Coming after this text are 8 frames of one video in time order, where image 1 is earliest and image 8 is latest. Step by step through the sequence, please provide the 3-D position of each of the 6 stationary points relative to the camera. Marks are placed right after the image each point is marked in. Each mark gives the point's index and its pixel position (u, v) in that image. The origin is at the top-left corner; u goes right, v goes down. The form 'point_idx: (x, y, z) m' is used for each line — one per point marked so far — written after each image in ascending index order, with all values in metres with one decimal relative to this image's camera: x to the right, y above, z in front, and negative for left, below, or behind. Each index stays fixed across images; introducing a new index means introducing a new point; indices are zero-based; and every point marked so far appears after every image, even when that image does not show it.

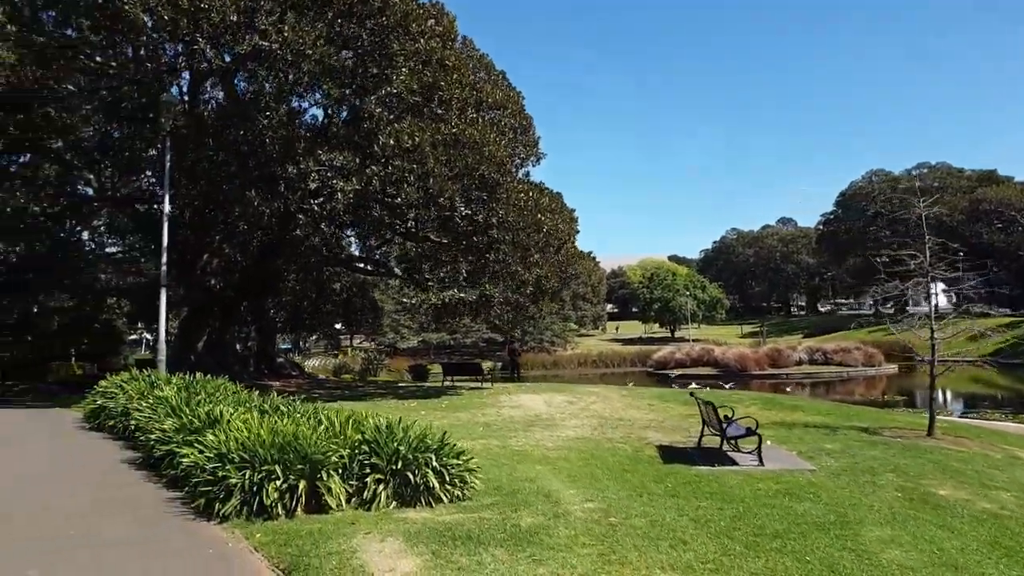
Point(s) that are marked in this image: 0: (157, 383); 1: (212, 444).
0: (-6.5, -1.7, +14.9) m
1: (-3.1, -1.6, +8.5) m
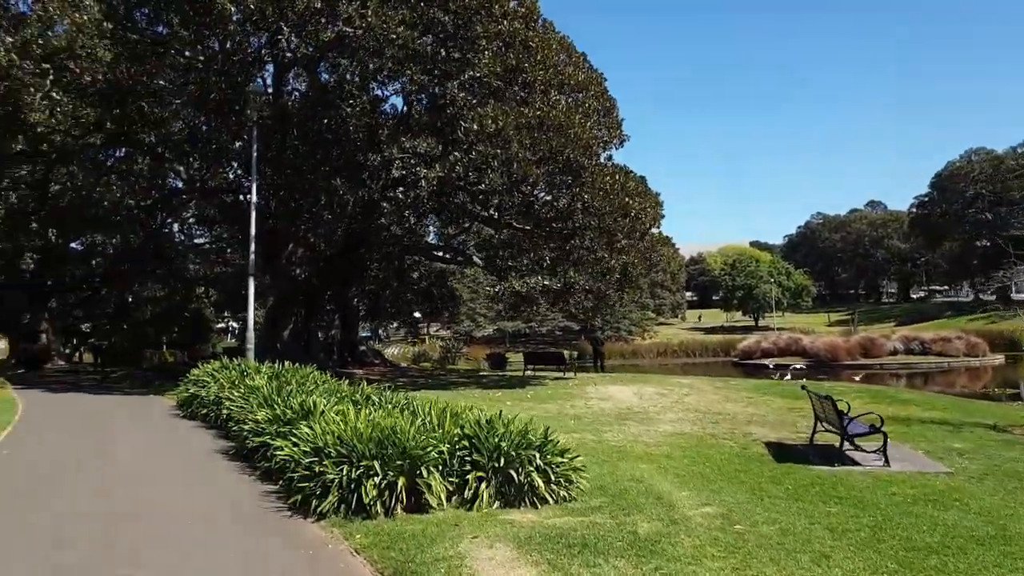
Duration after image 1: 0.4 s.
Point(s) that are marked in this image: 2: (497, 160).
0: (-4.9, -1.5, +14.9) m
1: (-2.1, -1.5, +8.2) m
2: (-0.3, +3.1, +19.7) m
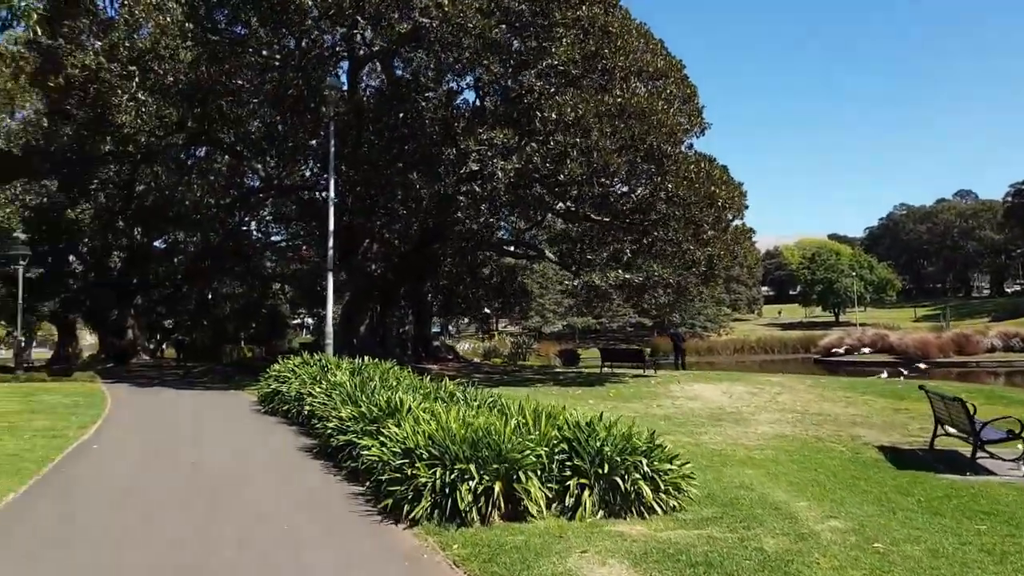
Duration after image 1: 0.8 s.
0: (-3.3, -1.4, +14.7) m
1: (-1.1, -1.4, +7.8) m
2: (+1.6, +3.3, +19.1) m
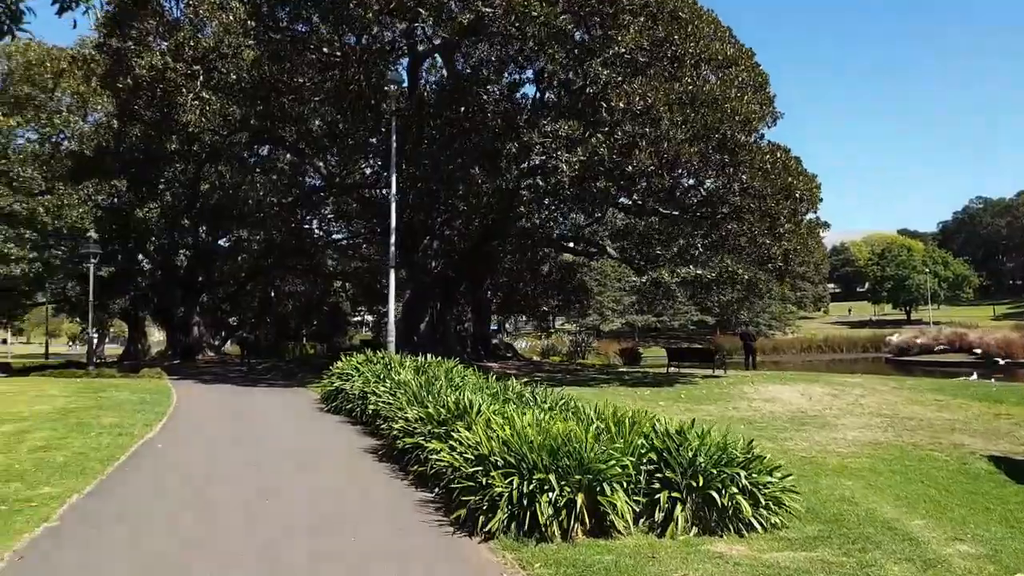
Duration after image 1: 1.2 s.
0: (-2.1, -1.4, +14.4) m
1: (-0.4, -1.4, +7.3) m
2: (+3.0, +3.4, +18.4) m
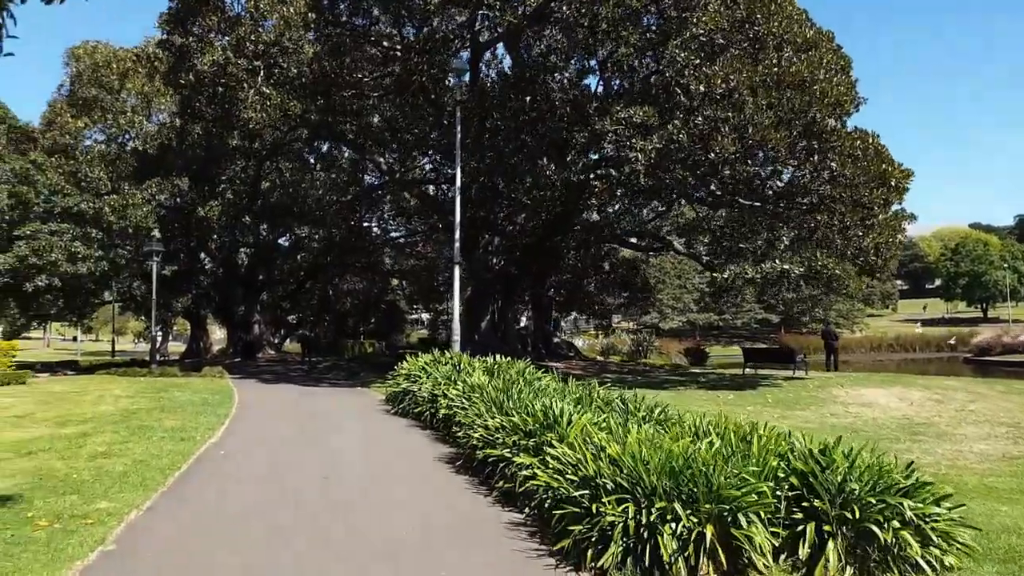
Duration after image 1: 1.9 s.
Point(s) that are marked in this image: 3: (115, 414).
0: (-0.8, -1.3, +13.6) m
1: (+0.4, -1.4, +6.4) m
2: (+4.6, +3.4, +17.2) m
3: (-6.6, -2.1, +13.4) m
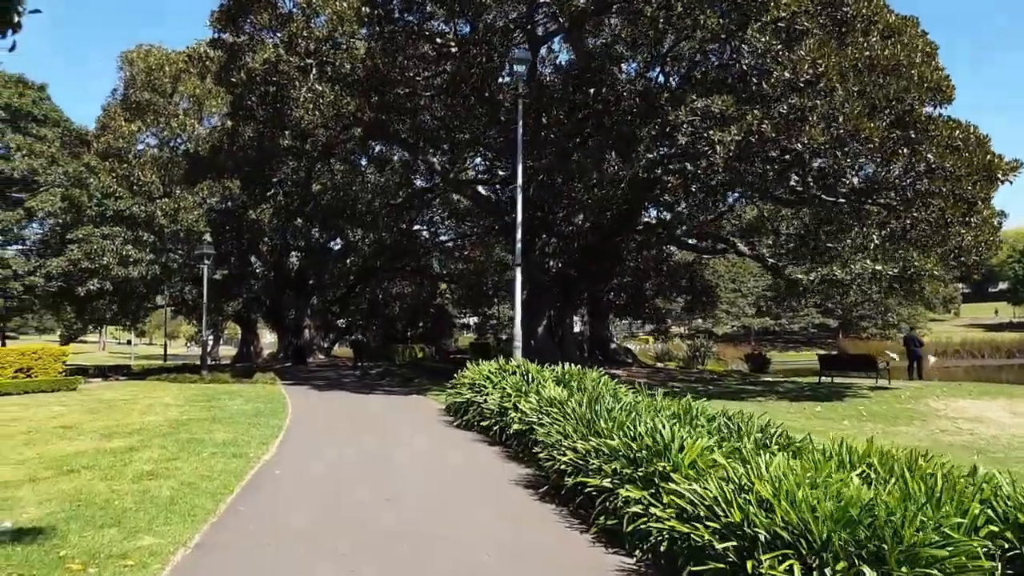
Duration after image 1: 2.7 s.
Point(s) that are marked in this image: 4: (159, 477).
0: (+0.3, -1.4, +12.5) m
1: (+1.2, -1.4, +5.3) m
2: (+5.9, +3.4, +15.9) m
3: (-5.4, -2.1, +12.6) m
4: (-3.6, -1.9, +8.3) m
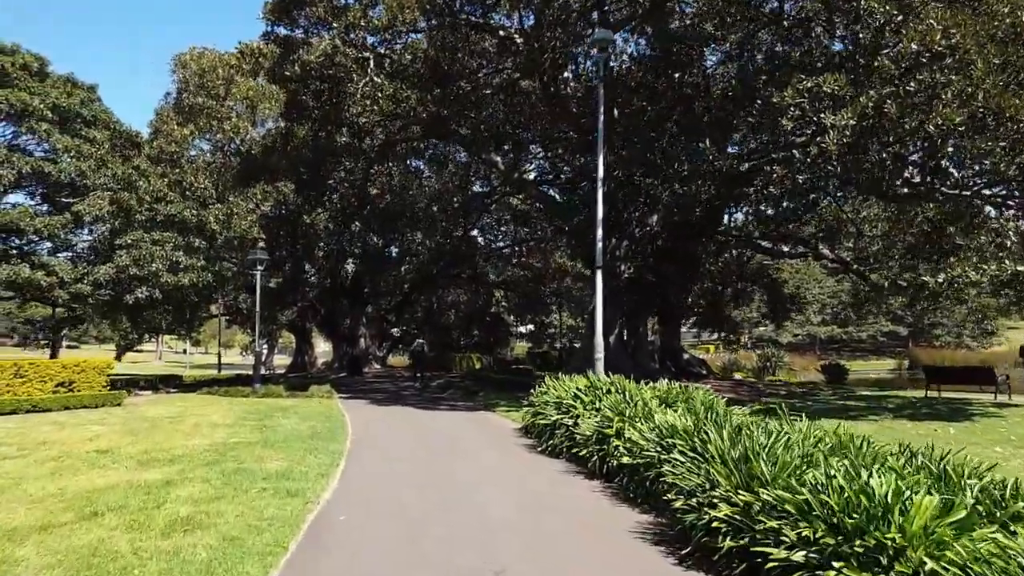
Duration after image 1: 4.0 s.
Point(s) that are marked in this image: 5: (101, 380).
0: (+1.6, -1.4, +10.6) m
1: (+2.0, -1.3, +3.4) m
2: (+7.3, +3.3, +13.7) m
3: (-4.1, -2.2, +11.1) m
4: (-2.6, -2.0, +6.6) m
5: (-9.1, -2.0, +17.9) m
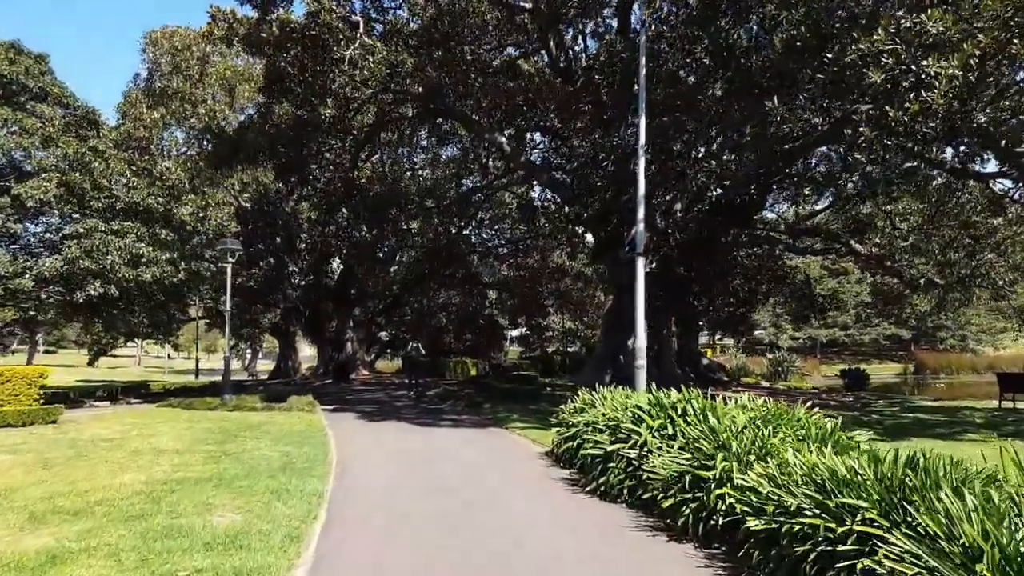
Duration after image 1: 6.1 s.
0: (+2.0, -1.2, +7.7) m
1: (+2.6, -1.1, +0.5) m
2: (+7.7, +3.5, +10.9) m
3: (-3.7, -2.0, +8.1) m
4: (-2.1, -1.8, +3.7) m
5: (-8.8, -1.9, +14.9) m
